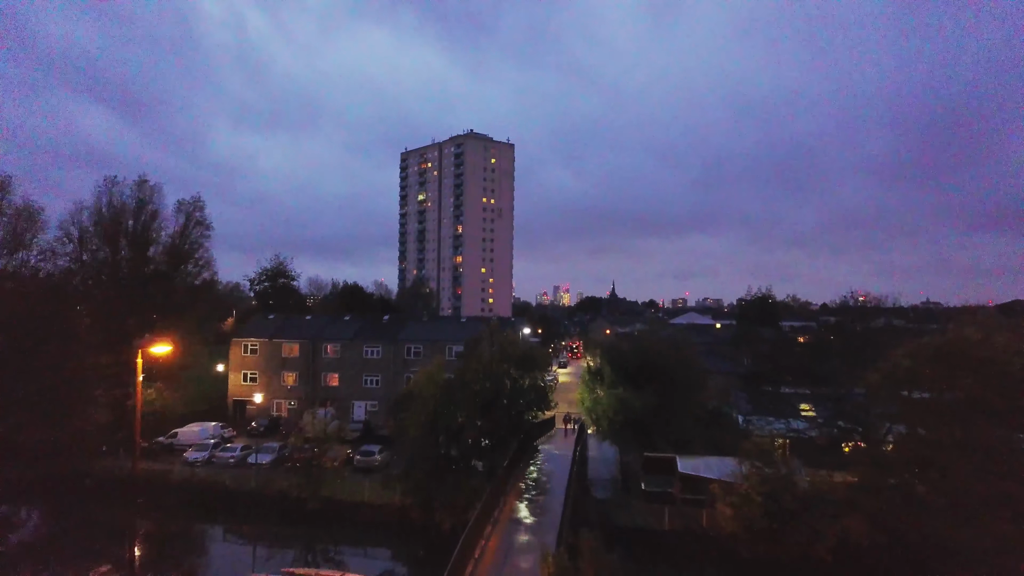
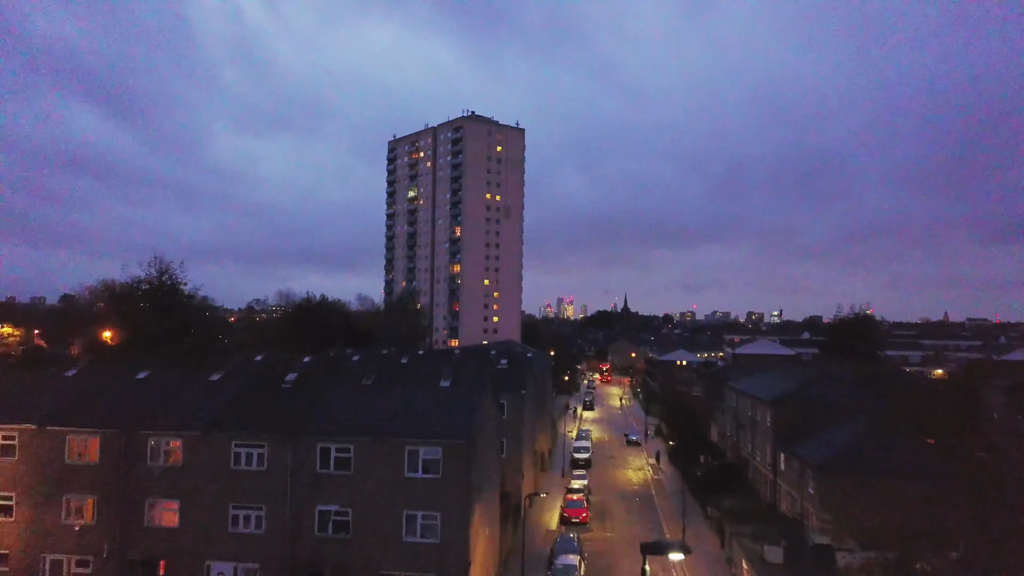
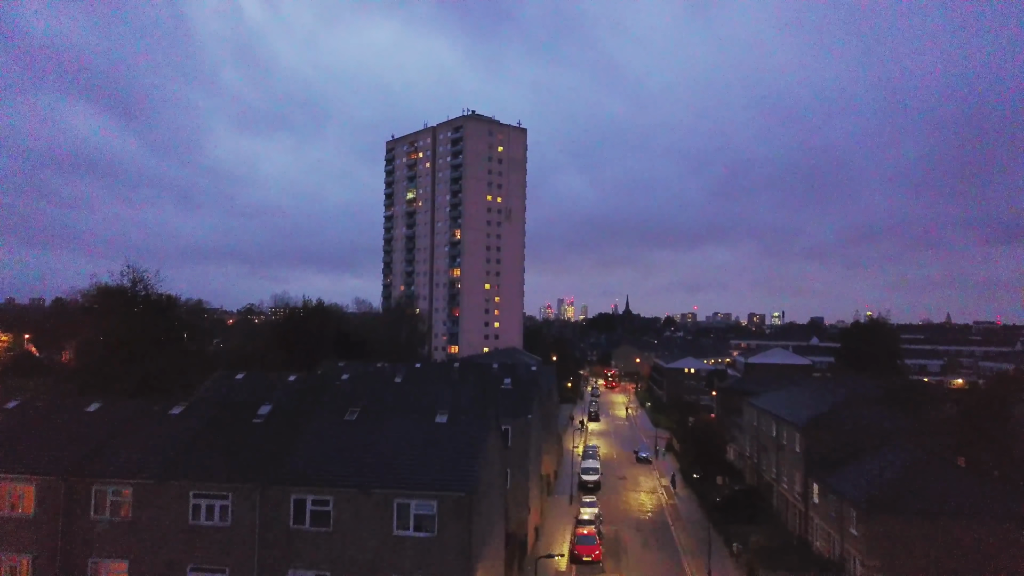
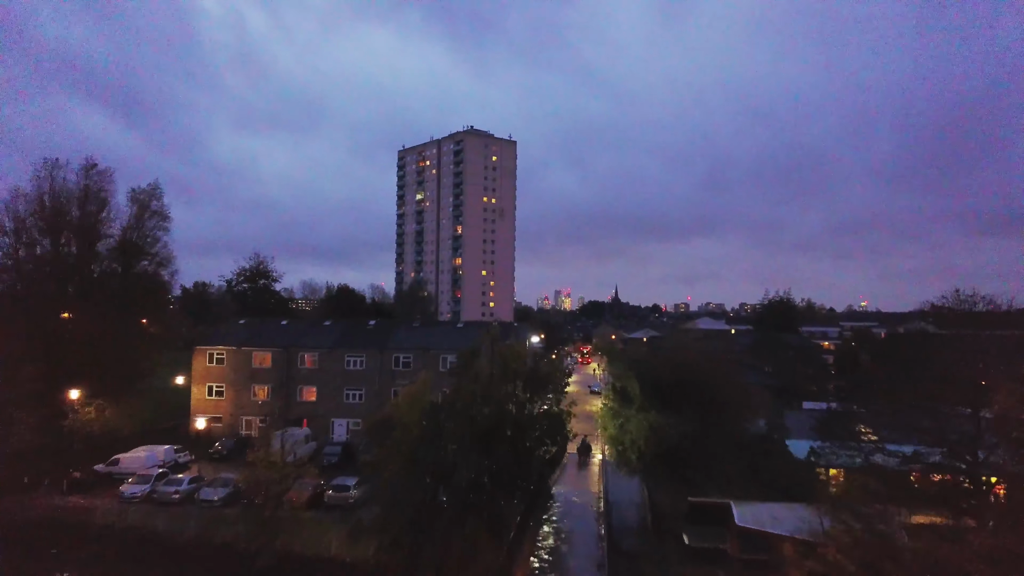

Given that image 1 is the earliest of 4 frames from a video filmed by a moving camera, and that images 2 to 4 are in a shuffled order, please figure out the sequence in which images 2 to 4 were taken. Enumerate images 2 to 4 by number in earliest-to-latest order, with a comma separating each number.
4, 2, 3
